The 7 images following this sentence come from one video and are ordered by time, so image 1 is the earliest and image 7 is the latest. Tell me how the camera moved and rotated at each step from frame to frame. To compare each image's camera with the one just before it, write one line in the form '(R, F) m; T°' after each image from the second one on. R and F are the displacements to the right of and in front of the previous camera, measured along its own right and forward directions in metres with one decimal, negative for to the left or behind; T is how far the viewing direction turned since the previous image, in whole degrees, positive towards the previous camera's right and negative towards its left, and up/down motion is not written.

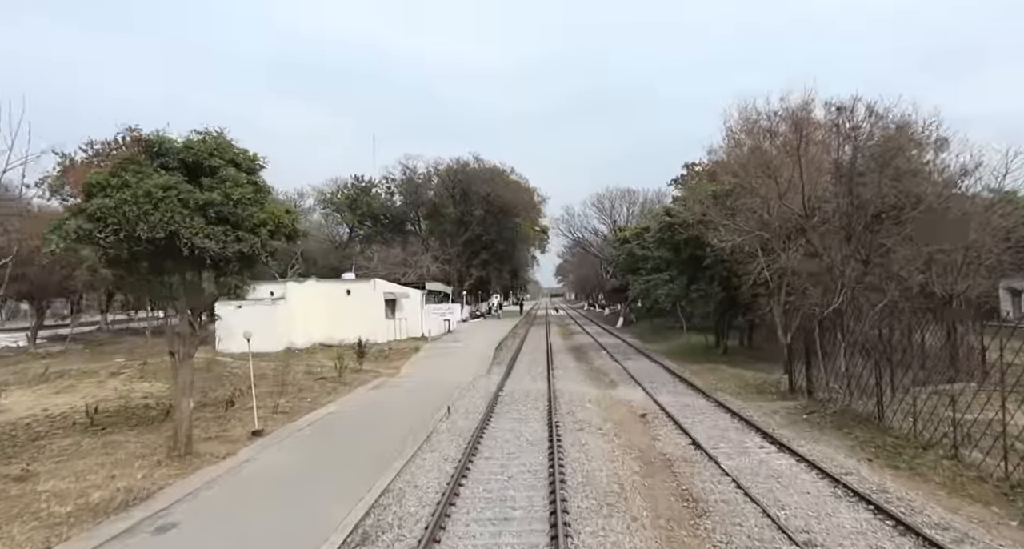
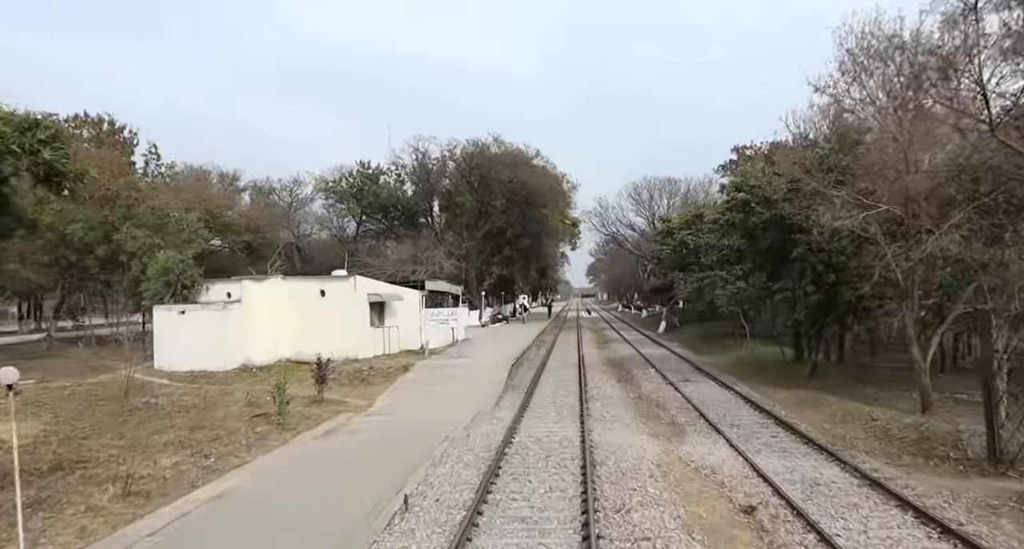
(+0.3, +6.4) m; -2°
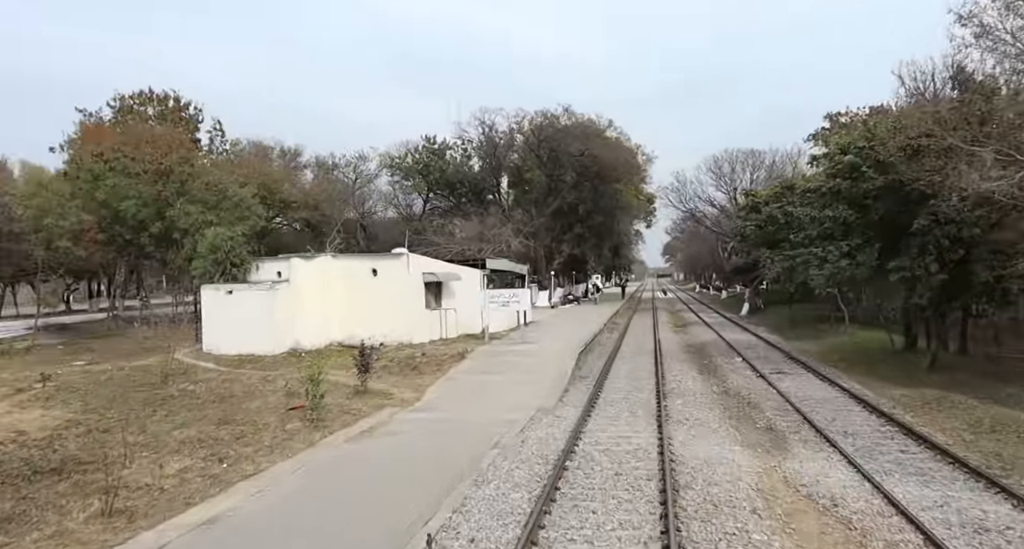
(+0.1, +2.1) m; -6°
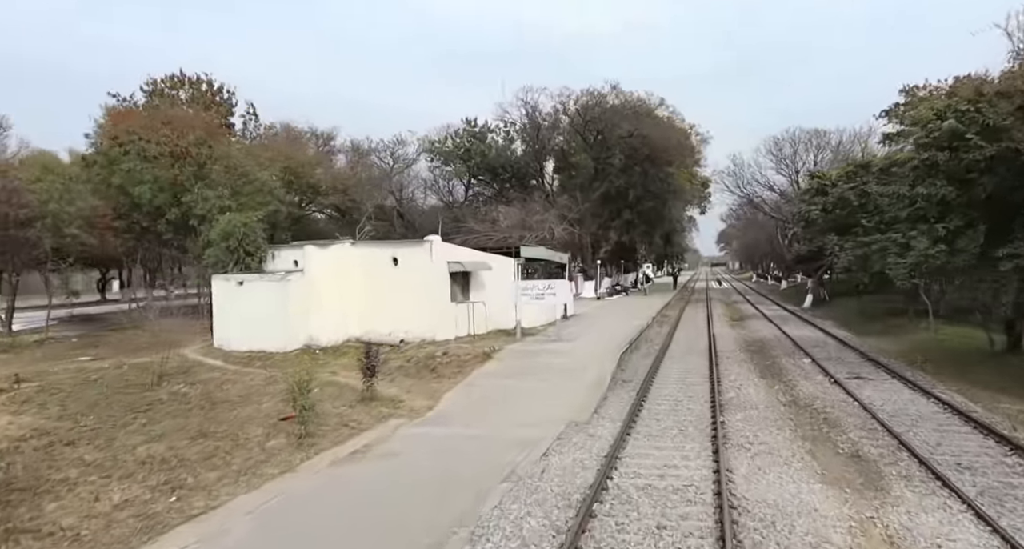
(+0.4, +2.2) m; -4°
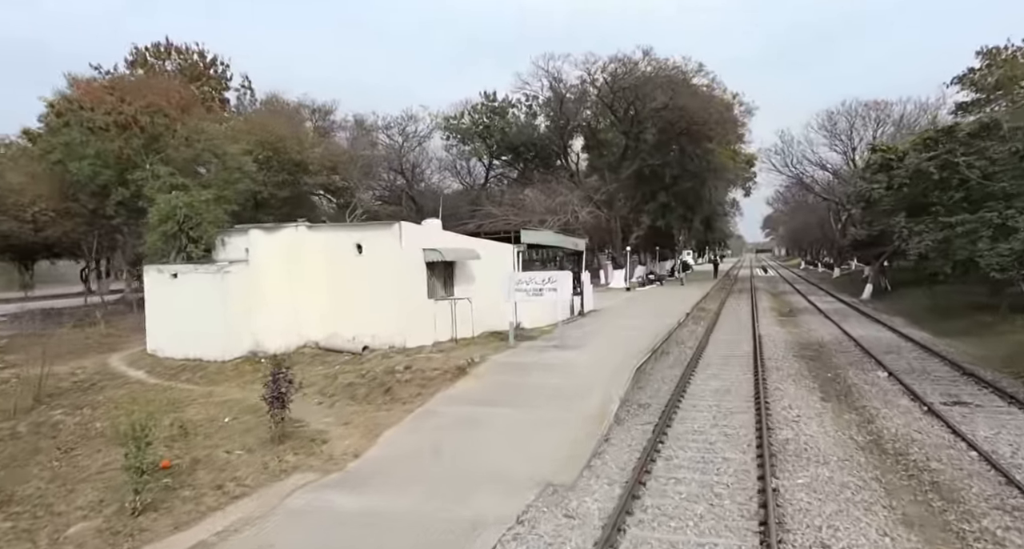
(+1.0, +3.7) m; -3°
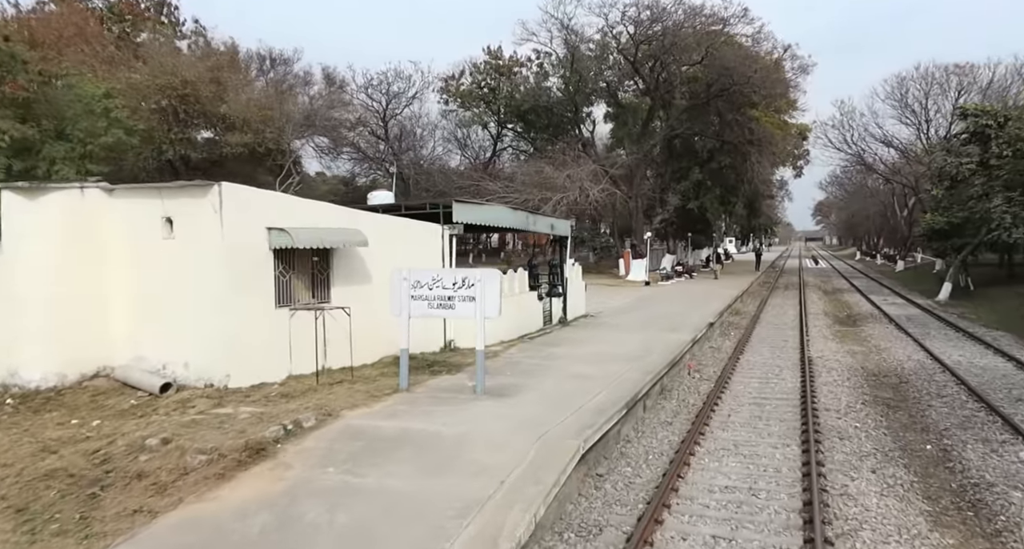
(+1.9, +5.8) m; -3°
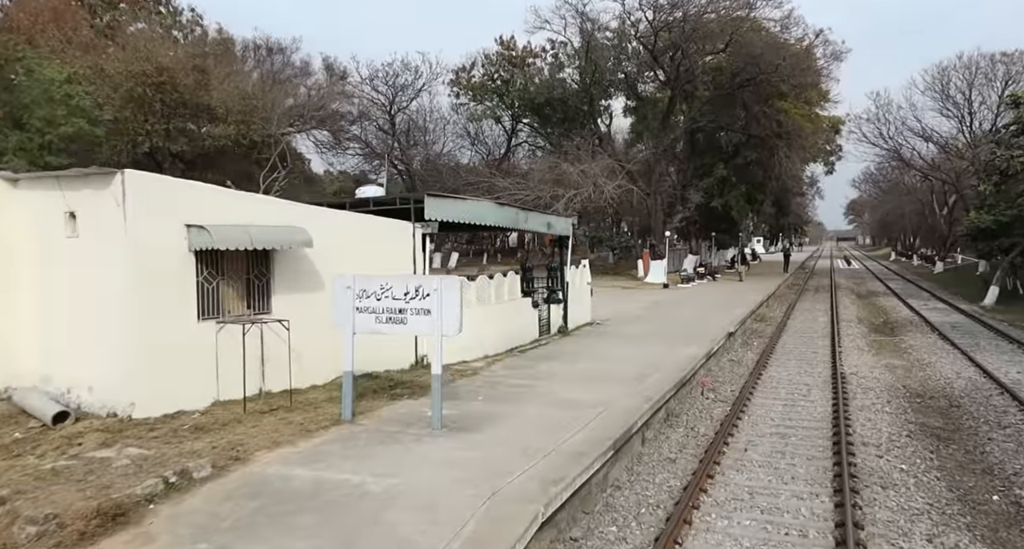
(+0.7, +1.7) m; -2°
